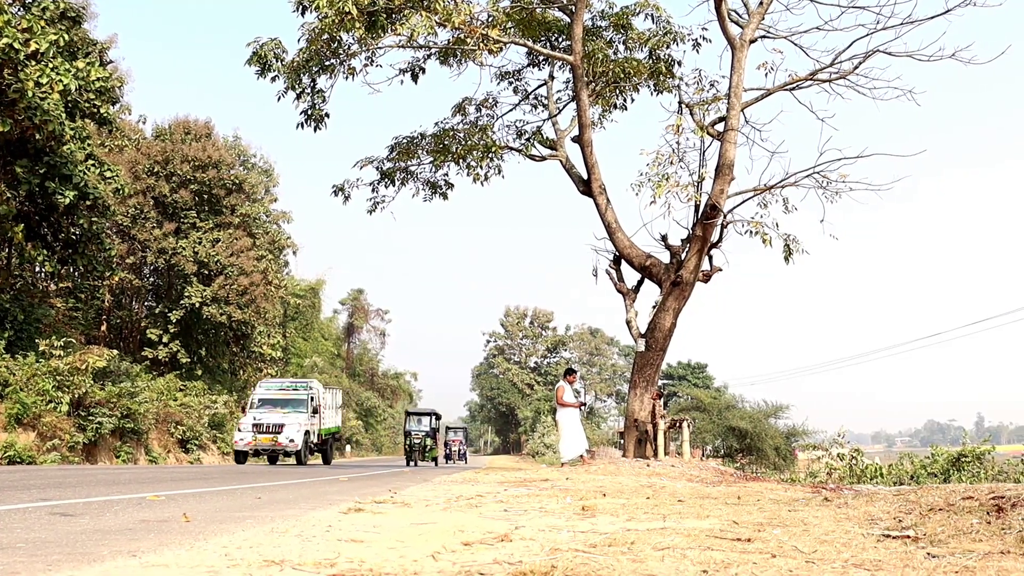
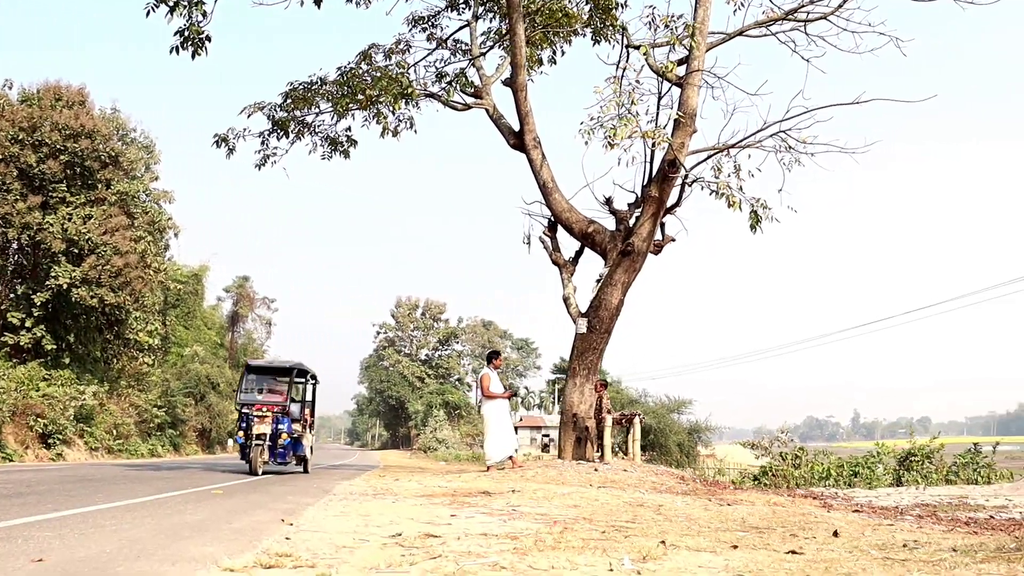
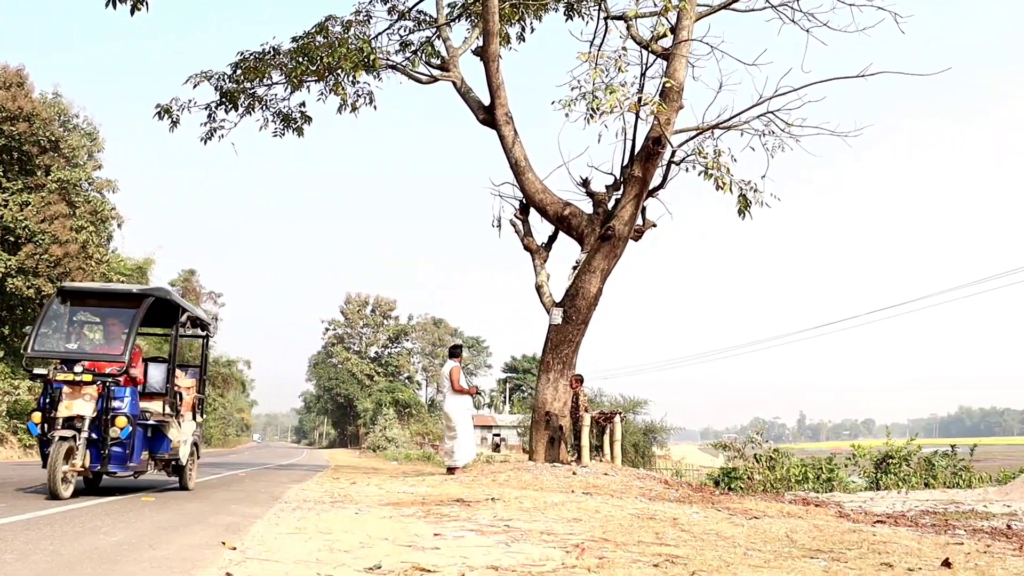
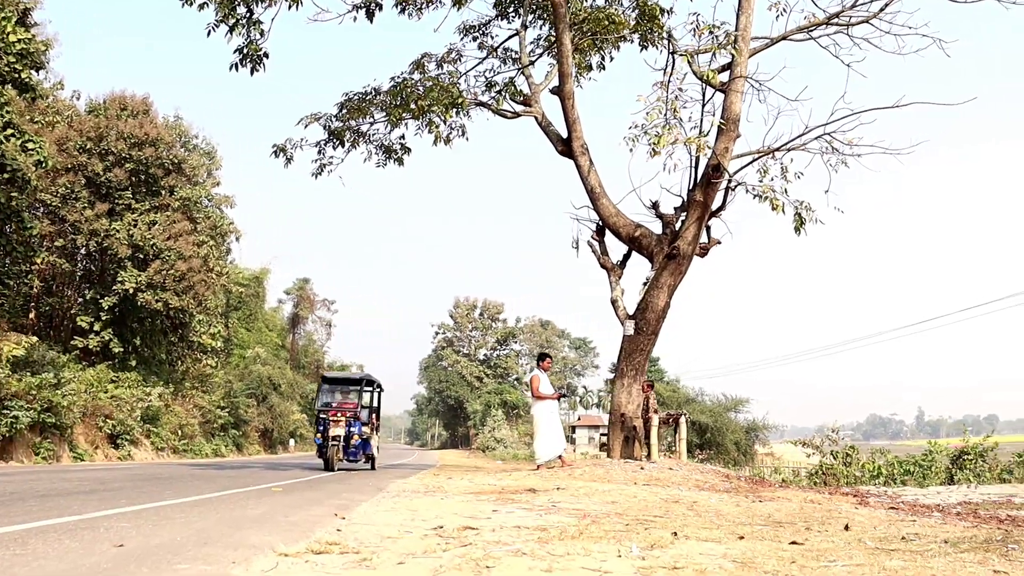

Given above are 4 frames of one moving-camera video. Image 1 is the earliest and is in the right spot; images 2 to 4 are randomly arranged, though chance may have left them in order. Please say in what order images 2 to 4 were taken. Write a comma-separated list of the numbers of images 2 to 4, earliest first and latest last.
4, 2, 3
